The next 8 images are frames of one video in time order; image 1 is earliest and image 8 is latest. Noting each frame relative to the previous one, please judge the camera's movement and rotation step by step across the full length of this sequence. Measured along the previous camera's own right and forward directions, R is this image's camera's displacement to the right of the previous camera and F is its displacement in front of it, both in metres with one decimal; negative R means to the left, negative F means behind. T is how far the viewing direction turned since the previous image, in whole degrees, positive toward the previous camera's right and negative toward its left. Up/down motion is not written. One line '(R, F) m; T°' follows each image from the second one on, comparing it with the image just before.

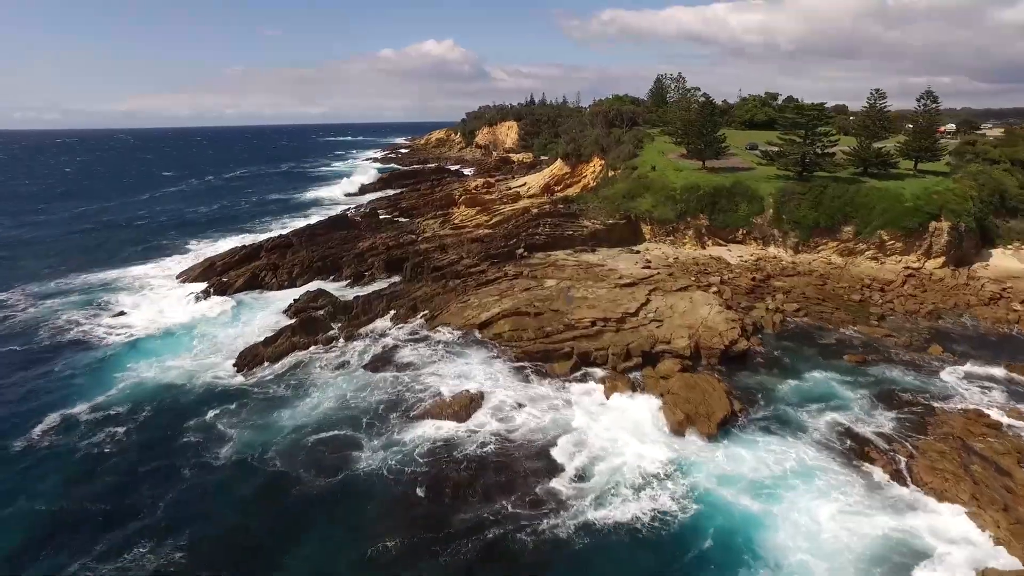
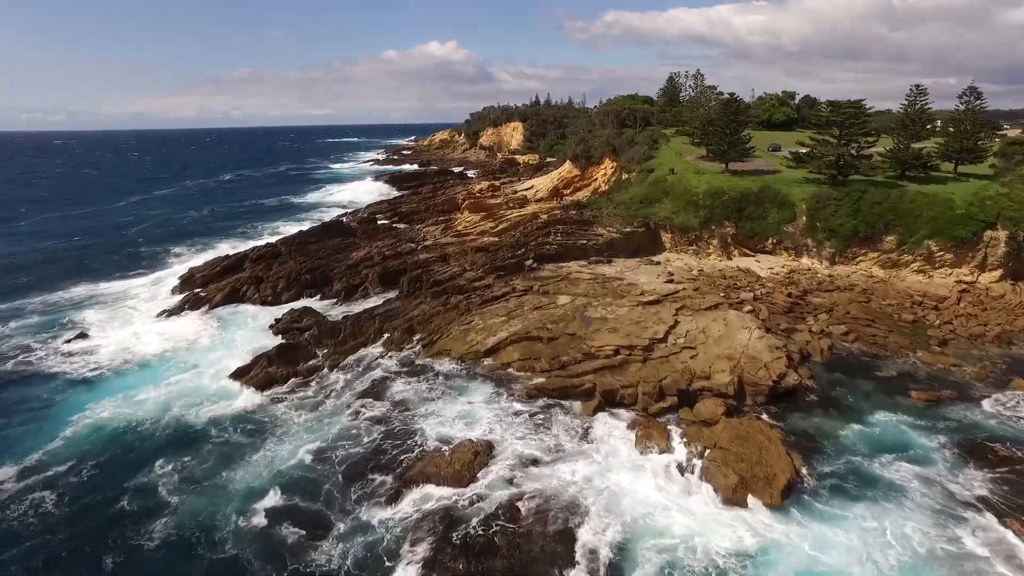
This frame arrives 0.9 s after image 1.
(-0.2, +3.0) m; 0°
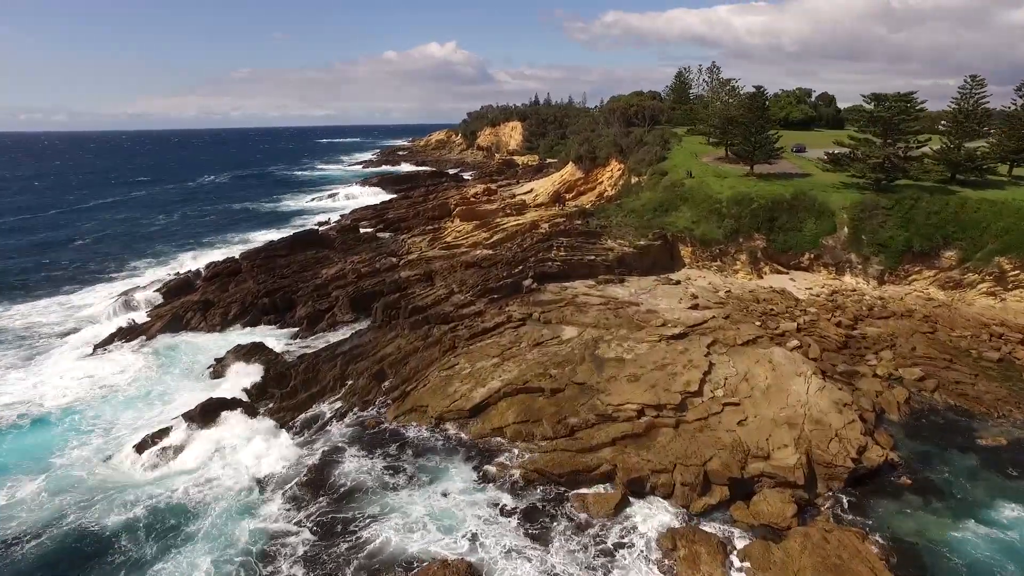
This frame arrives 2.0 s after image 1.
(+0.2, +4.5) m; 0°
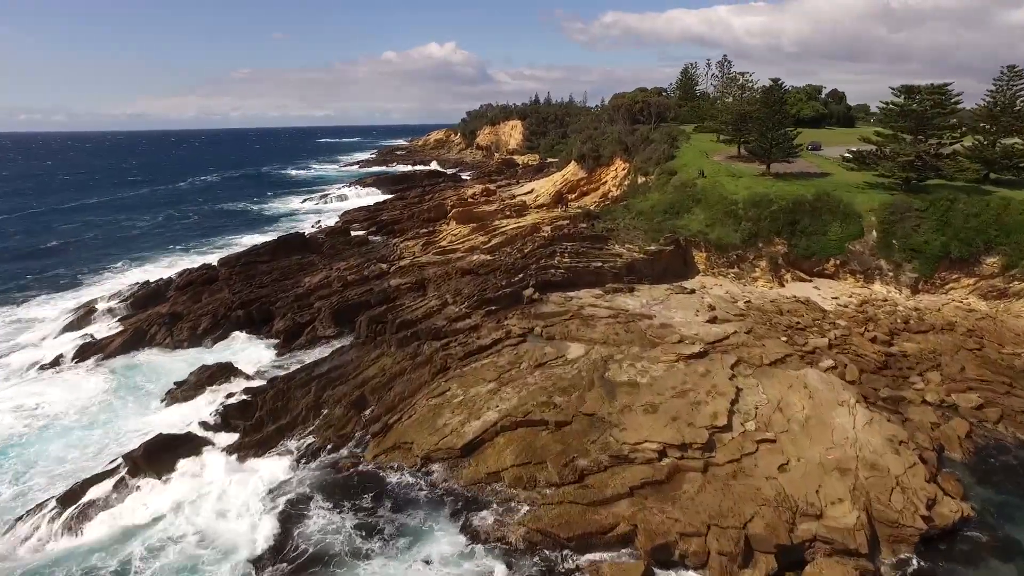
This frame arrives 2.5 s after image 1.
(0.0, +2.3) m; 0°
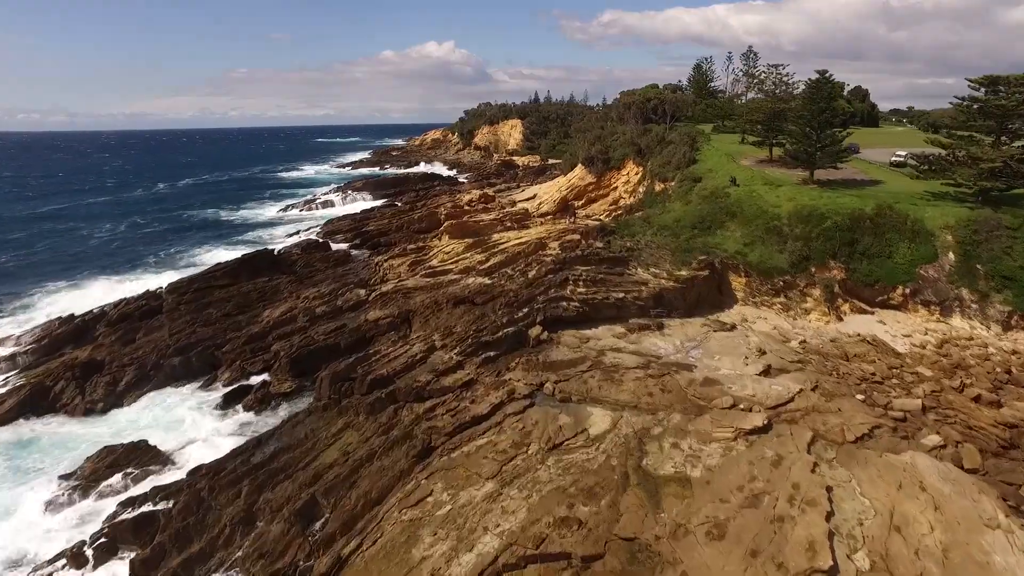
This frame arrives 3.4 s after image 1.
(-0.1, +4.5) m; 0°
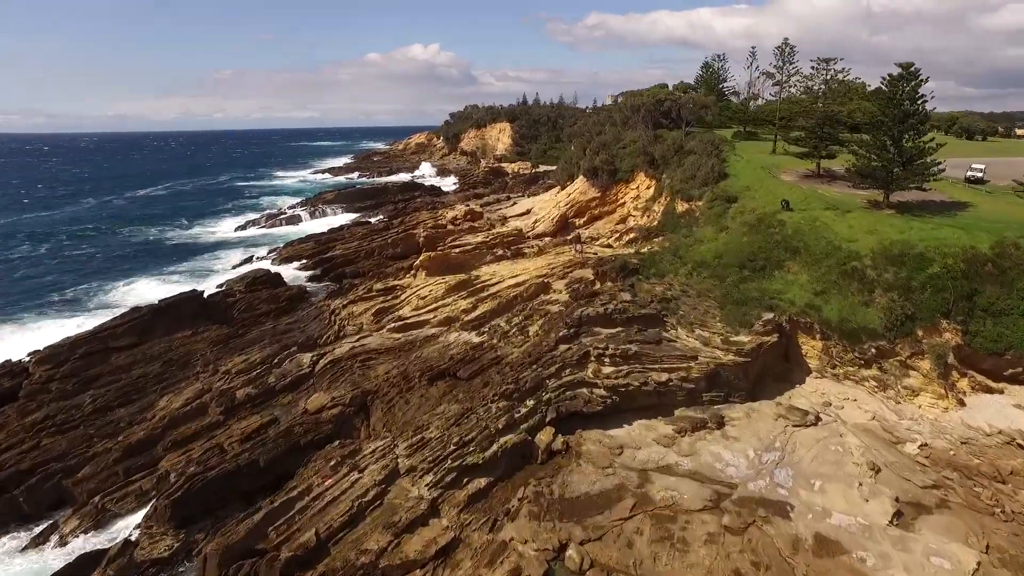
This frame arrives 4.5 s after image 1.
(-0.2, +6.1) m; +1°
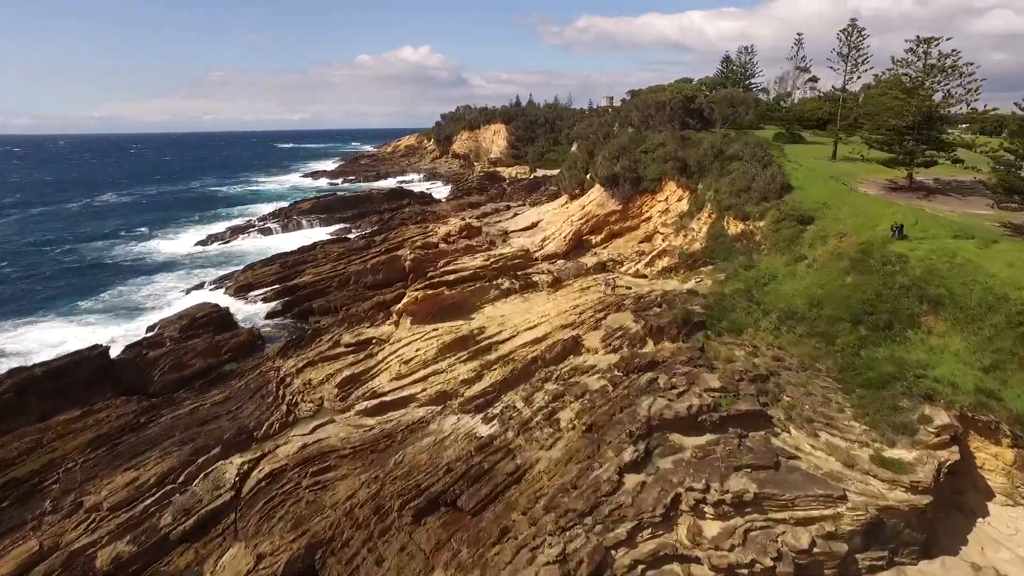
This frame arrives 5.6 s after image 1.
(-0.6, +6.0) m; +1°
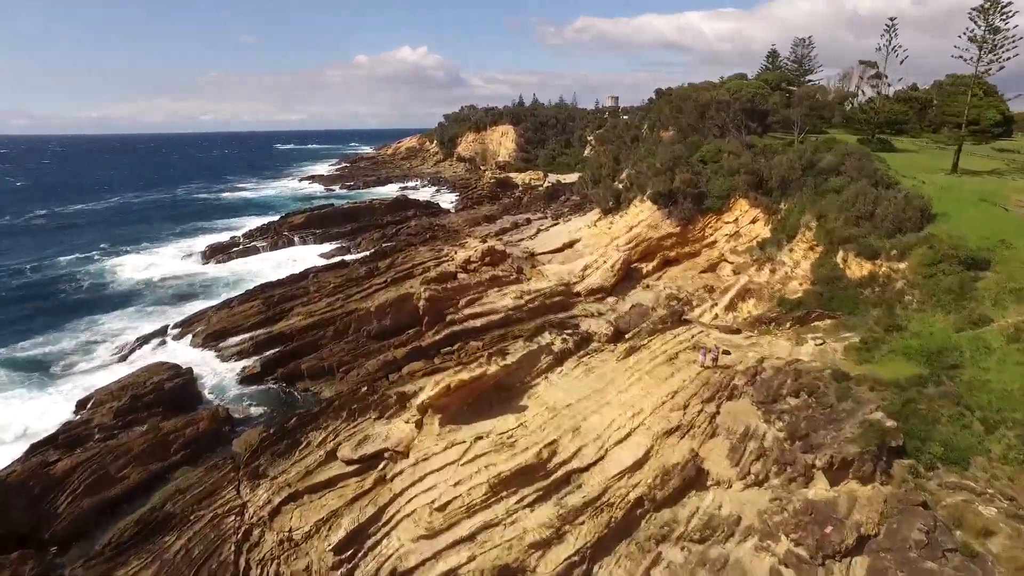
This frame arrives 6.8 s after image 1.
(-1.3, +5.7) m; 0°
